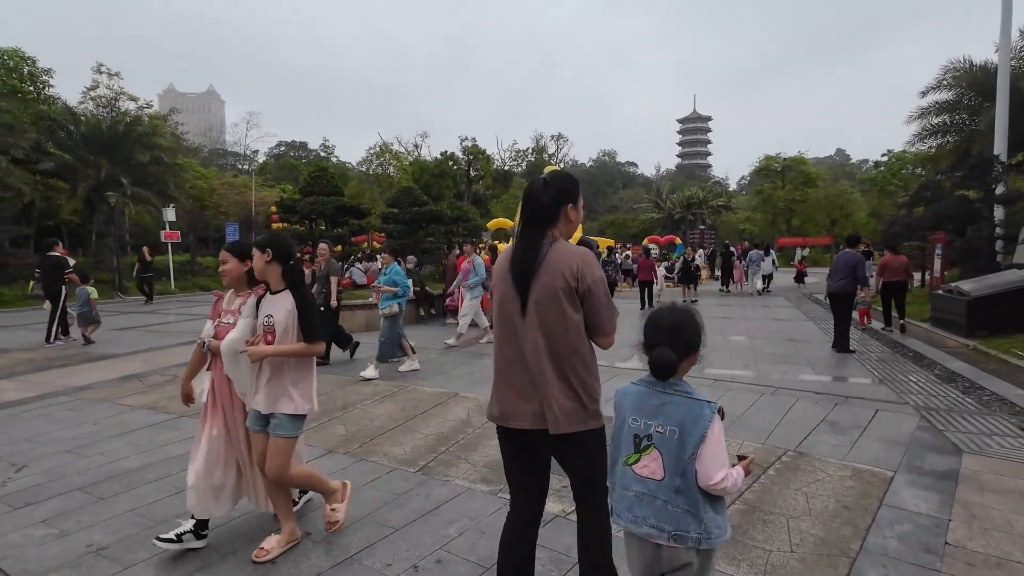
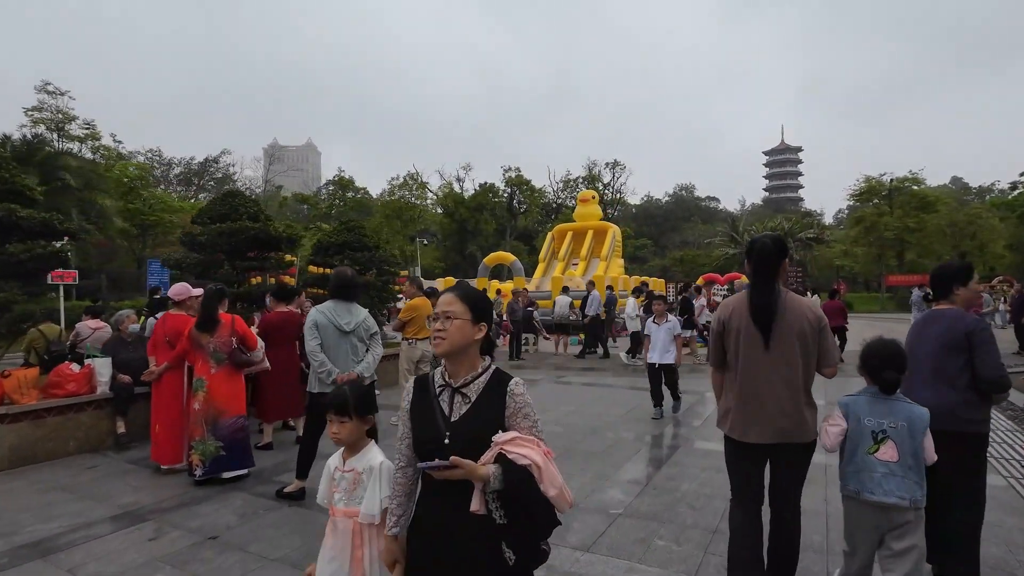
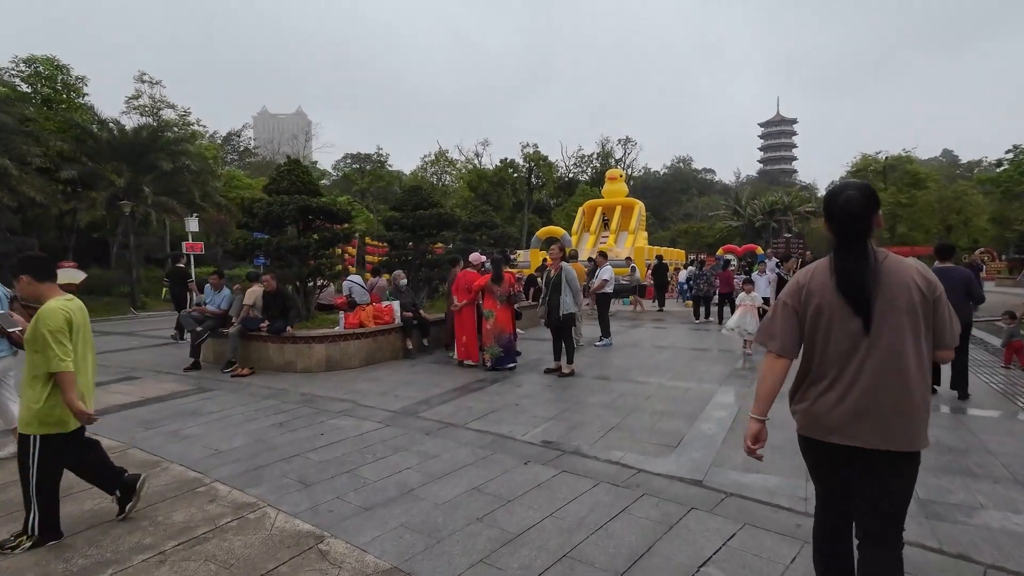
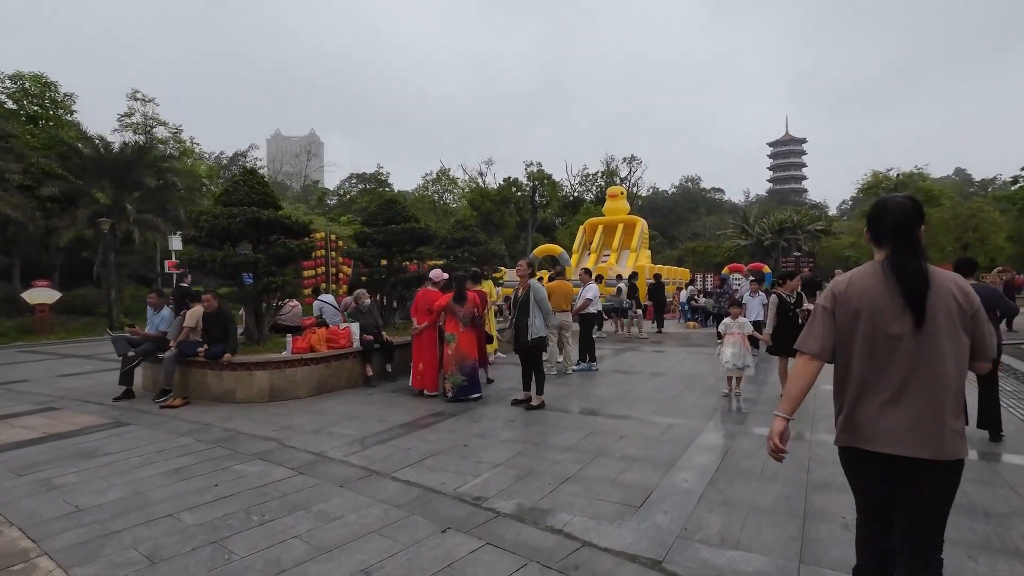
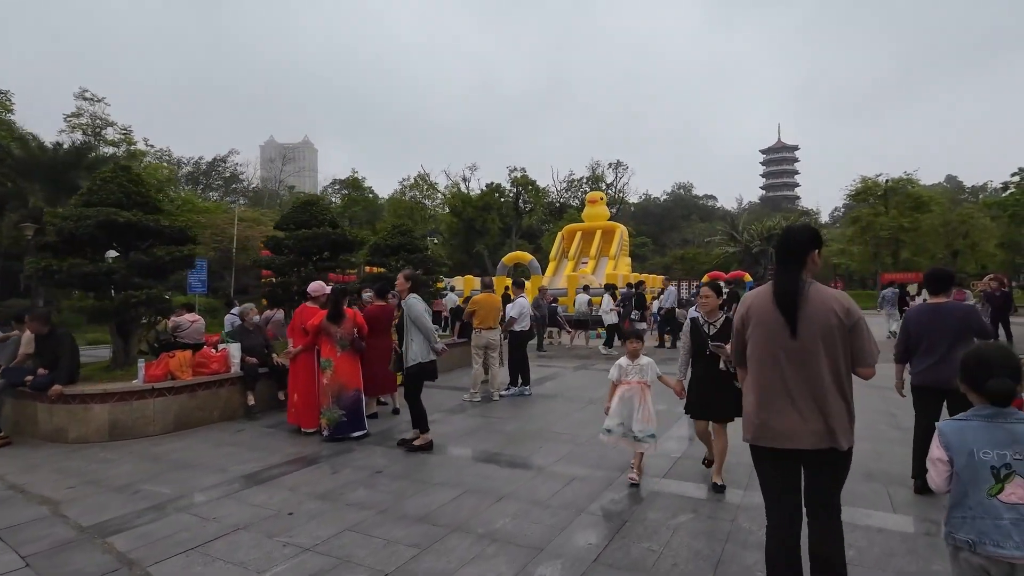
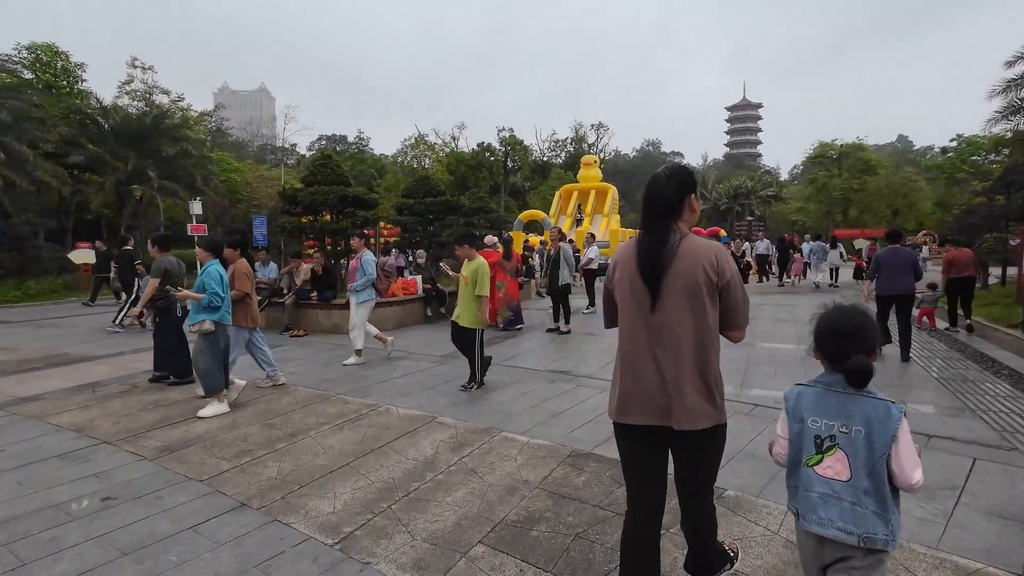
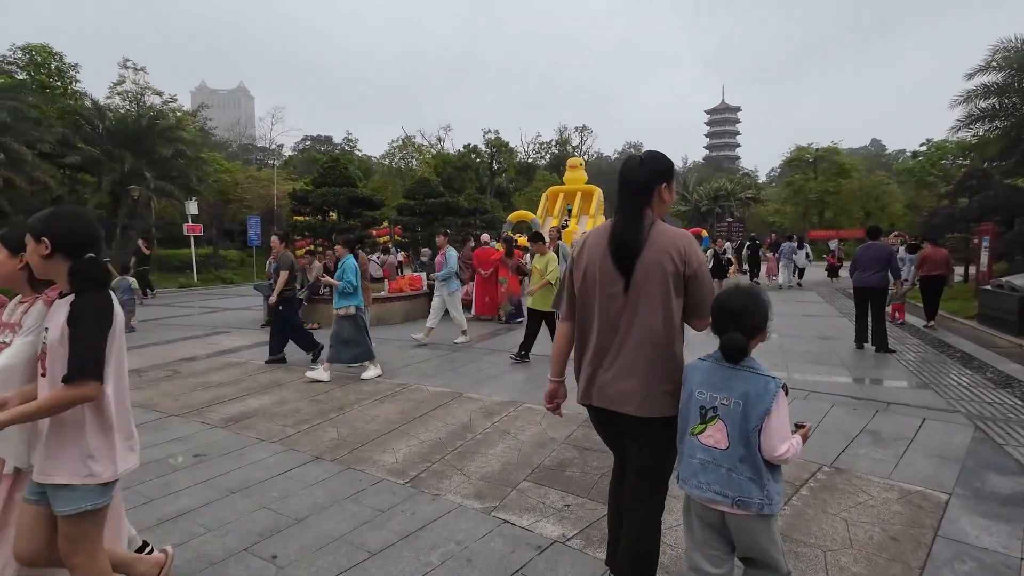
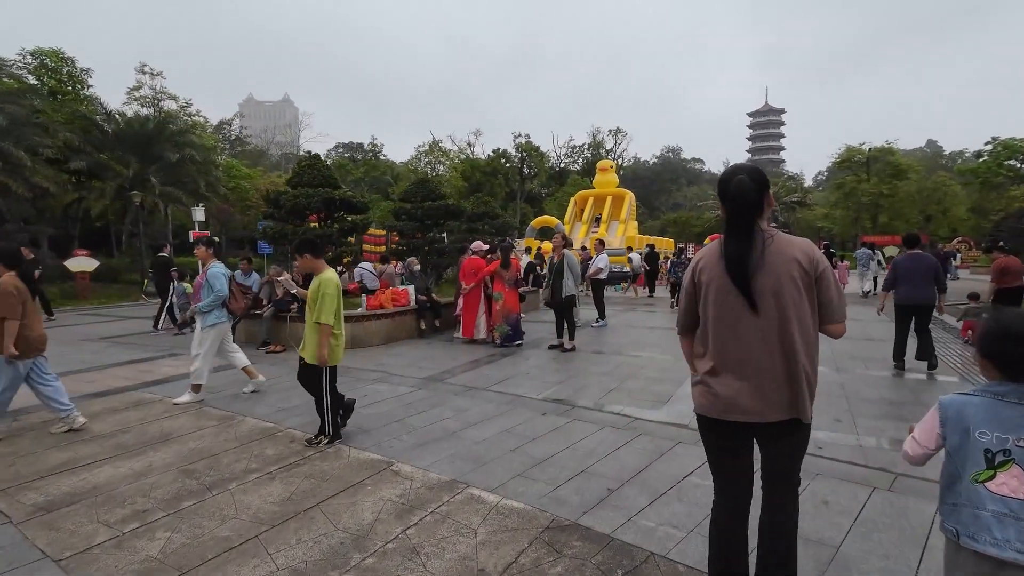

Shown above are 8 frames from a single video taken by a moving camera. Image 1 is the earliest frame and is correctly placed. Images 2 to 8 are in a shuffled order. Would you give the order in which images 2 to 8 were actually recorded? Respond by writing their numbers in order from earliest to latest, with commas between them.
7, 6, 8, 3, 4, 5, 2
